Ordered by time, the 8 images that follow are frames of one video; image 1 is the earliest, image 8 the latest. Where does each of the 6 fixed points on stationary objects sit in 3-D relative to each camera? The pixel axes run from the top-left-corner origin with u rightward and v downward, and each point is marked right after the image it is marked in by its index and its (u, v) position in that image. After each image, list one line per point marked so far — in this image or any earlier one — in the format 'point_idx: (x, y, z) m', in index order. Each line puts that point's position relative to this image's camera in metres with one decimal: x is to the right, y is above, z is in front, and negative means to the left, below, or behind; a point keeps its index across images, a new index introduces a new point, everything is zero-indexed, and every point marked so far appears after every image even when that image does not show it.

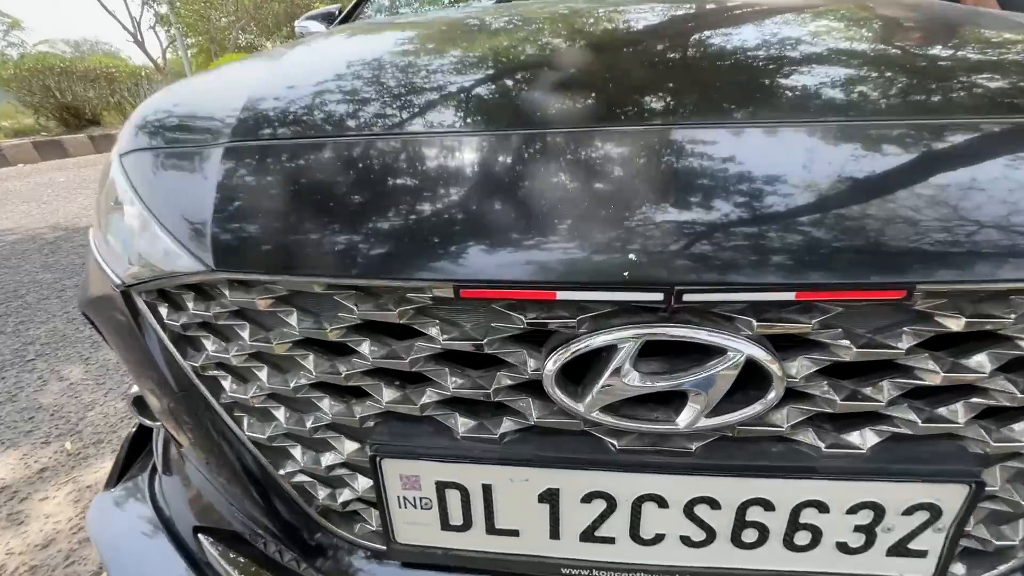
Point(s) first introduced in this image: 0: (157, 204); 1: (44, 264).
0: (-0.5, +0.1, +0.7) m
1: (-2.8, +0.1, +2.8) m
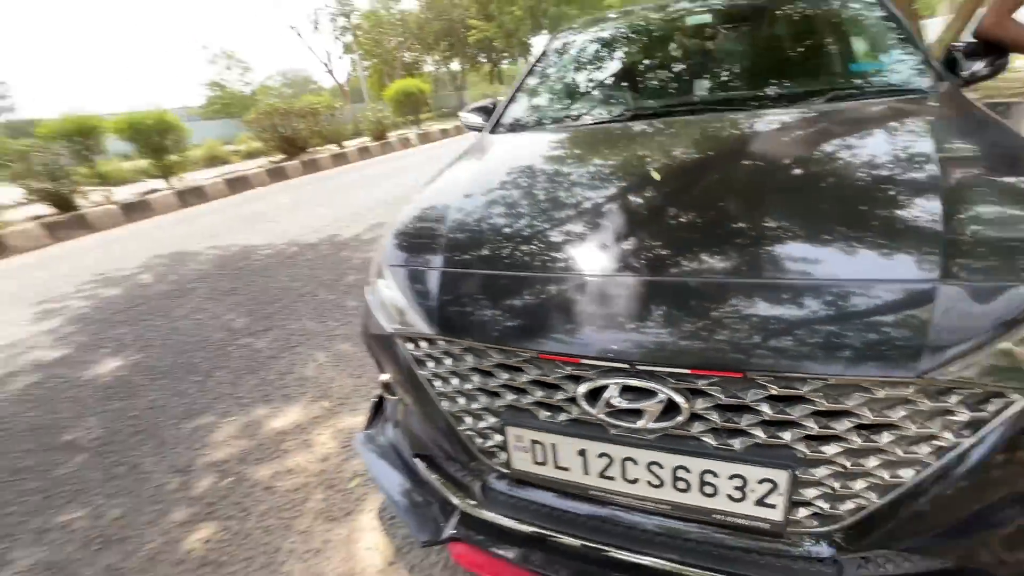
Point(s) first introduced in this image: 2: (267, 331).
0: (-0.3, 0.0, +1.4) m
1: (-1.9, +0.1, +4.0) m
2: (-1.6, -0.3, +3.1) m
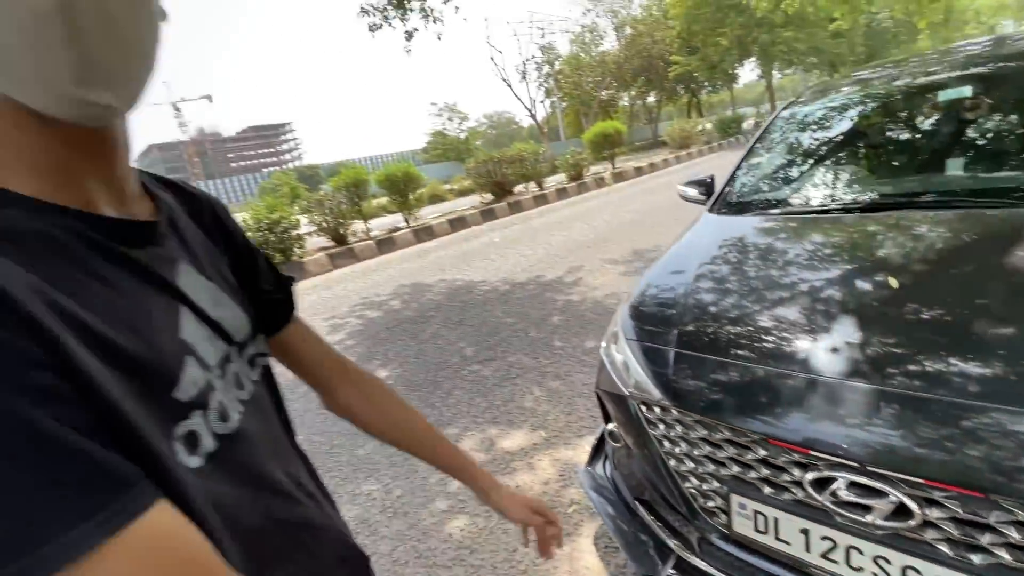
0: (+0.4, -0.2, +1.6) m
1: (-0.1, -0.2, +4.7) m
2: (-0.2, -0.6, +3.7) m
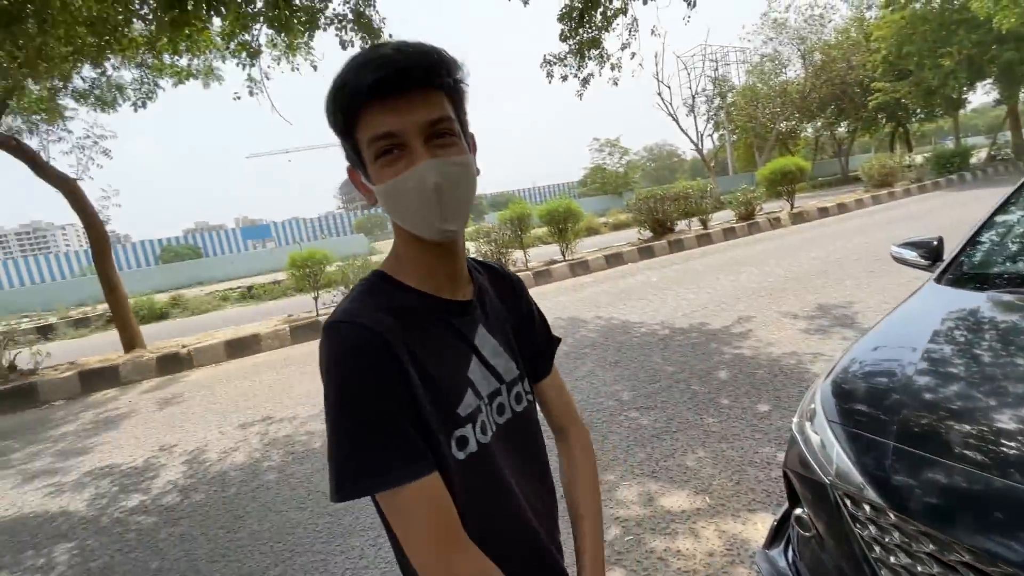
0: (+1.0, -0.5, +1.5) m
1: (+1.5, -0.7, +4.6) m
2: (+1.0, -0.9, +3.6) m
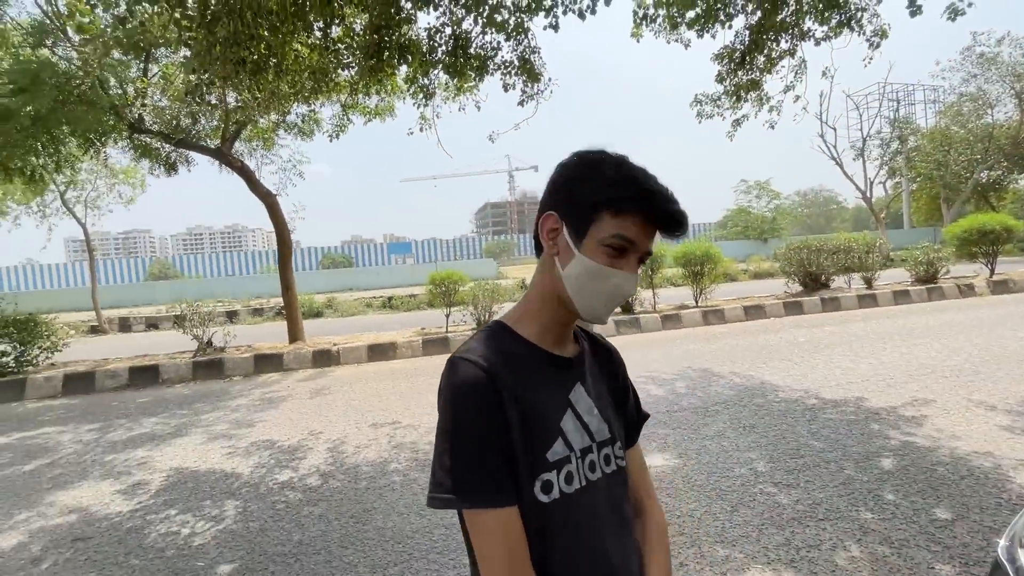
0: (+1.4, -0.7, +1.2) m
1: (+2.5, -1.2, +4.0) m
2: (+1.8, -1.3, +3.2) m
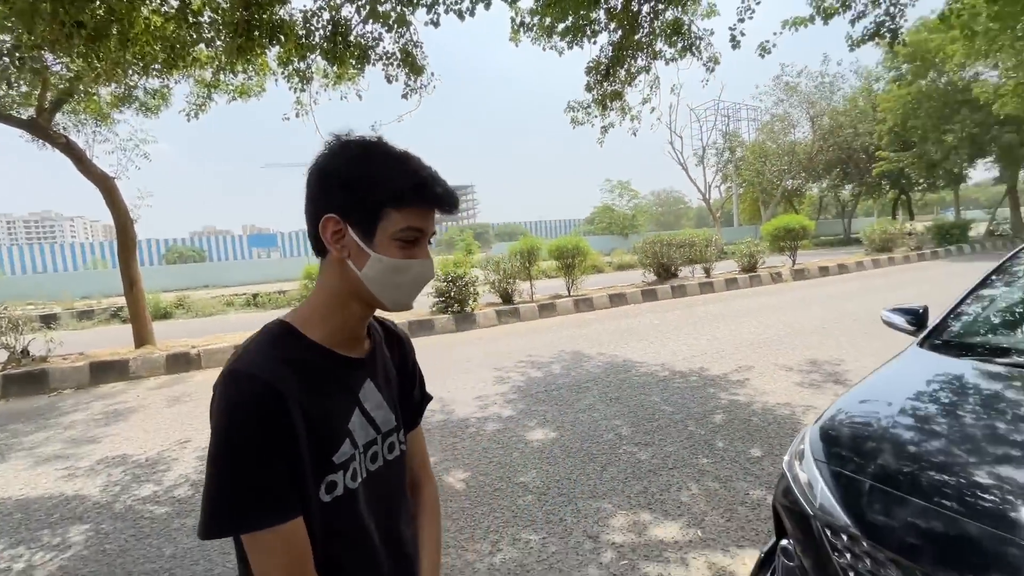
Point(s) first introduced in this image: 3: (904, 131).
0: (+1.1, -0.7, +1.7) m
1: (+1.5, -1.1, +4.7) m
2: (+1.1, -1.2, +3.8) m
3: (+14.4, +5.8, +17.8) m
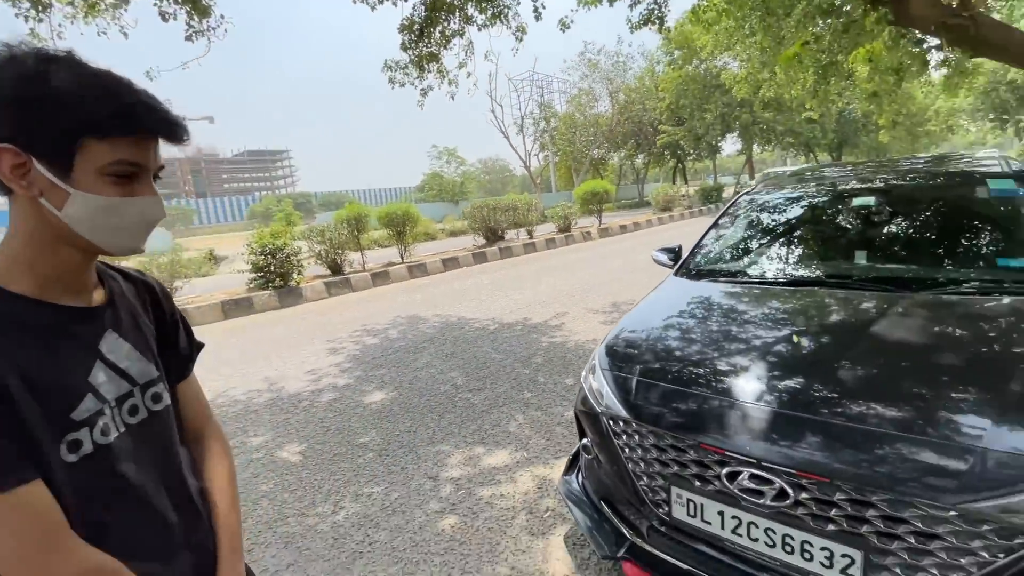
0: (+0.4, -0.4, +2.1) m
1: (-0.2, -0.6, +5.1) m
2: (-0.3, -0.9, +4.1) m
3: (+7.3, +7.9, +21.1) m
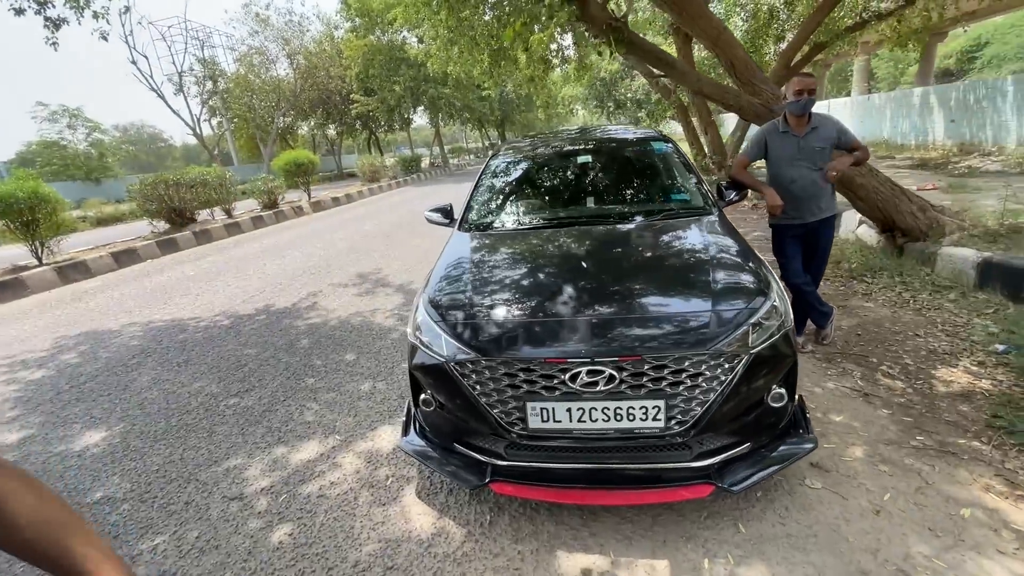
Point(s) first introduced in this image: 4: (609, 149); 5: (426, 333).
0: (-0.3, -0.2, +2.2) m
1: (-2.5, -0.5, +4.4) m
2: (-1.9, -0.8, +3.5) m
3: (-6.3, +9.2, +21.0) m
4: (+0.8, +1.2, +4.0) m
5: (-0.4, -0.2, +2.3) m
